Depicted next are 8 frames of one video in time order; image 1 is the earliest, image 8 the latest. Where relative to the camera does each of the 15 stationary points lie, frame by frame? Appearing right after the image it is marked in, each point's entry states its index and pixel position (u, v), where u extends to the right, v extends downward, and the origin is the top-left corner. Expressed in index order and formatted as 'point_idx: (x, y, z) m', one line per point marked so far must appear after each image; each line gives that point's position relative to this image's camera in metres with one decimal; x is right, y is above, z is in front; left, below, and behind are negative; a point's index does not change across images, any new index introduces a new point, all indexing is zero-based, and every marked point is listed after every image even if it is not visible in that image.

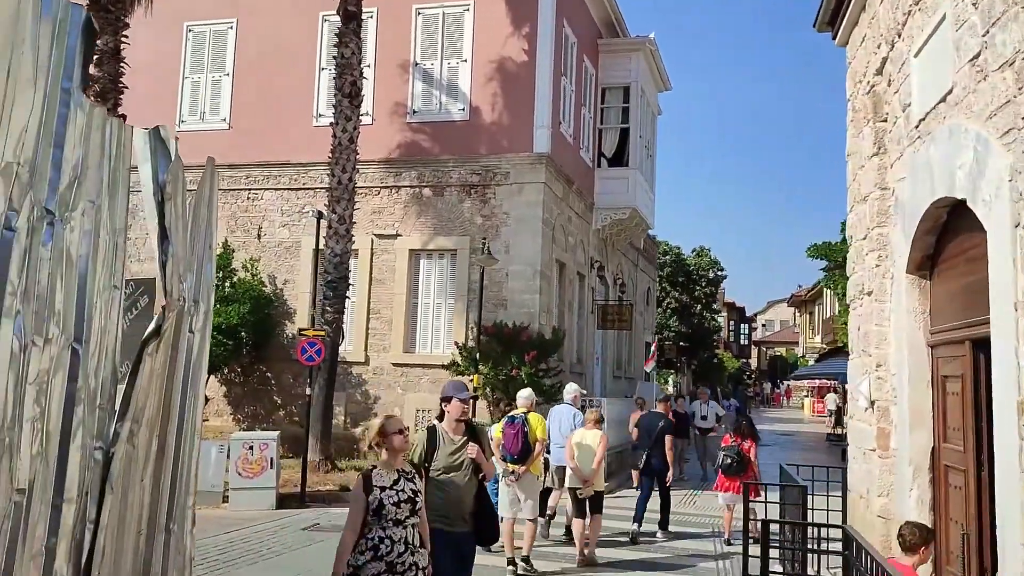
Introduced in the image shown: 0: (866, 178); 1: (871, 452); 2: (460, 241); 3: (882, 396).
0: (+3.1, +1.0, +7.7) m
1: (+3.0, -1.4, +7.4) m
2: (-0.9, +0.8, +16.0) m
3: (+3.0, -0.9, +7.3) m
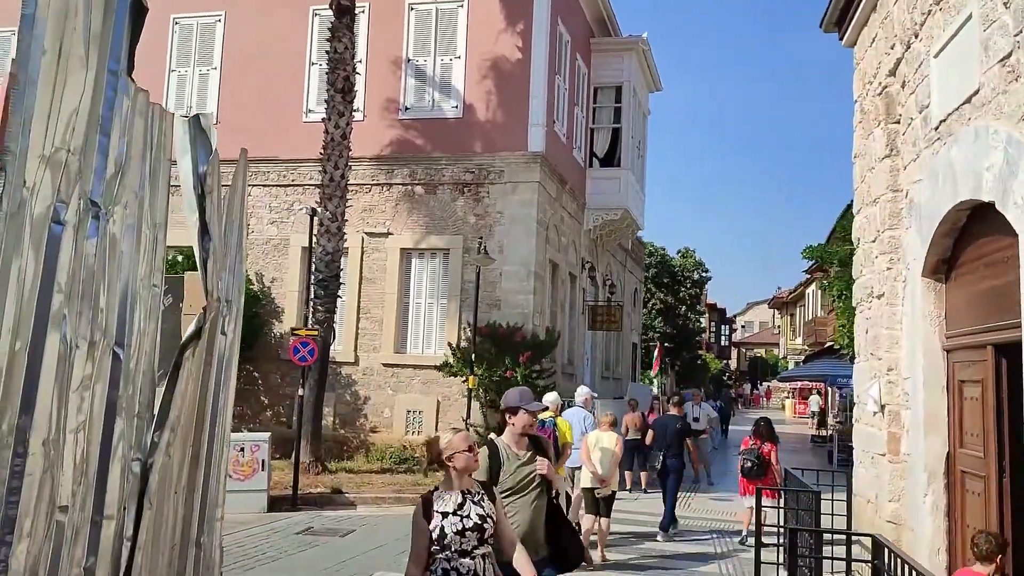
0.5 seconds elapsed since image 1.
0: (+3.1, +0.9, +7.7) m
1: (+3.0, -1.4, +7.3) m
2: (-1.1, +0.8, +15.8) m
3: (+3.1, -0.9, +7.2) m
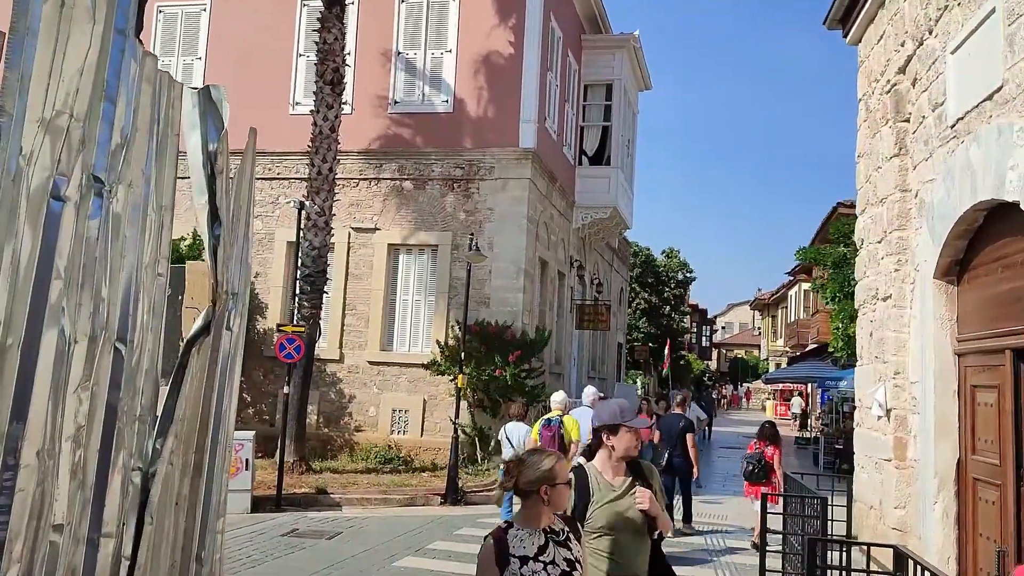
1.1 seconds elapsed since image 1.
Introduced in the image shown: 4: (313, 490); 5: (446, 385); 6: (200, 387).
0: (+3.1, +0.9, +7.5) m
1: (+3.0, -1.4, +7.2) m
2: (-1.2, +0.9, +15.6) m
3: (+3.1, -0.9, +7.1) m
4: (-2.7, -2.7, +12.0) m
5: (-1.1, -1.6, +15.2) m
6: (-0.8, -0.3, +2.4) m
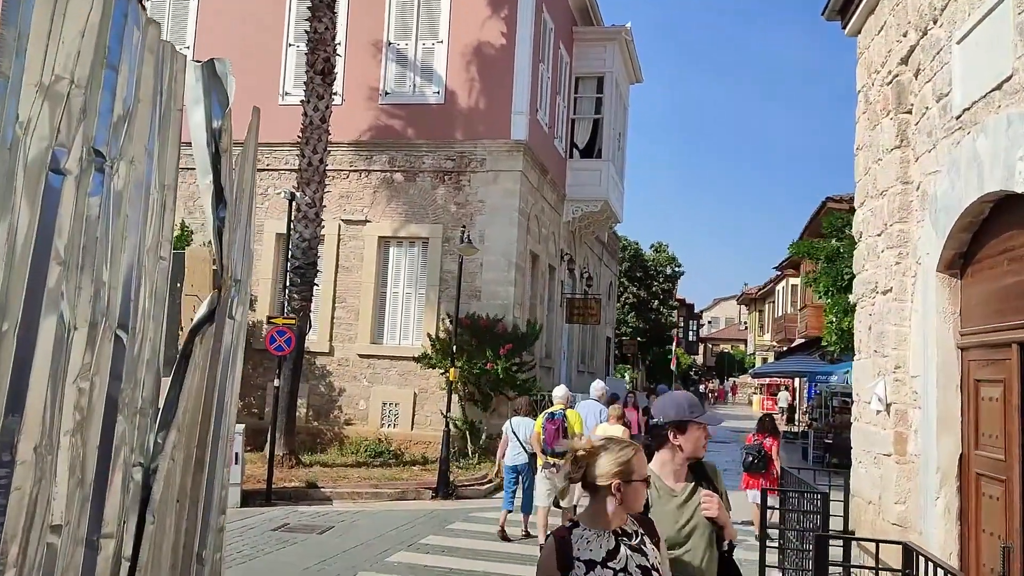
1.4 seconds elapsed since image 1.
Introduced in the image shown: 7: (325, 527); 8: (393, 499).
0: (+3.1, +1.0, +7.4) m
1: (+3.0, -1.3, +7.1) m
2: (-1.4, +1.0, +15.4) m
3: (+3.0, -0.9, +7.0) m
4: (-2.8, -2.6, +11.9) m
5: (-1.3, -1.5, +15.1) m
6: (-0.8, -0.2, +2.3) m
7: (-2.0, -2.6, +9.8) m
8: (-1.6, -2.8, +11.8) m
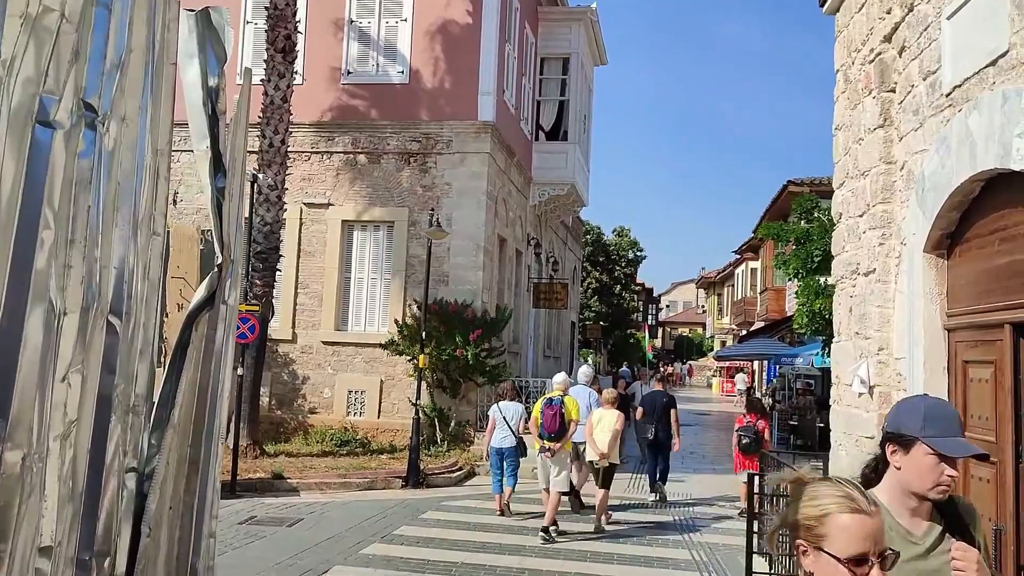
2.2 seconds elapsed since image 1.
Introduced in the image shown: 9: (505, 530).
0: (+2.9, +1.1, +7.3) m
1: (+2.8, -1.2, +7.1) m
2: (-1.9, +1.3, +15.1) m
3: (+2.9, -0.7, +6.9) m
4: (-3.1, -2.4, +11.5) m
5: (-1.8, -1.3, +14.8) m
6: (-0.7, -0.2, +2.1) m
7: (-2.3, -2.4, +9.5) m
8: (-1.9, -2.6, +11.5) m
9: (-0.1, -2.5, +9.2) m
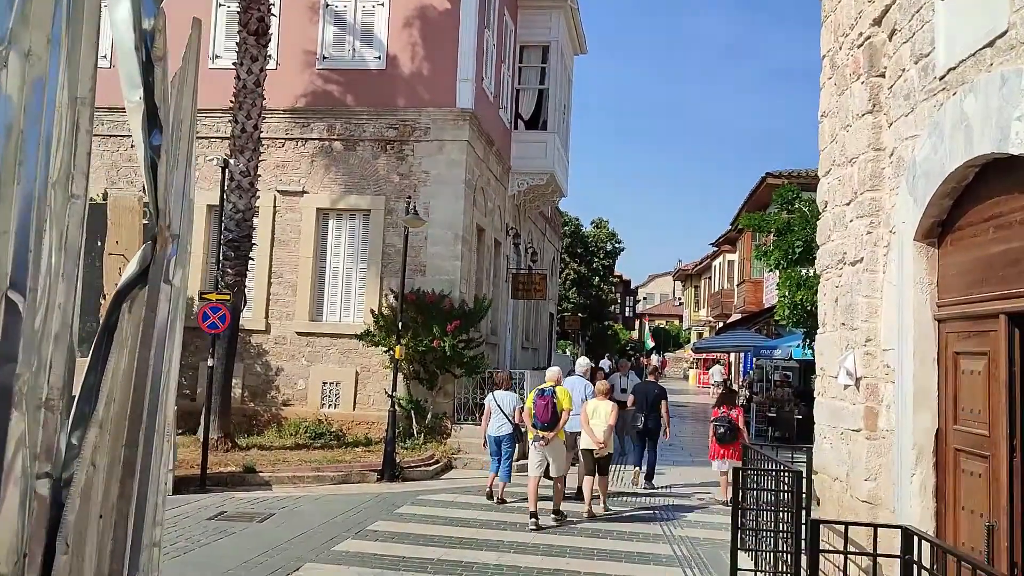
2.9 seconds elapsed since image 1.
0: (+2.7, +1.2, +7.2) m
1: (+2.6, -1.1, +6.9) m
2: (-2.3, +1.4, +14.8) m
3: (+2.7, -0.6, +6.8) m
4: (-3.4, -2.3, +11.3) m
5: (-2.2, -1.1, +14.6) m
6: (-0.8, -0.1, +1.8) m
7: (-2.5, -2.3, +9.2) m
8: (-2.2, -2.5, +11.3) m
9: (-0.3, -2.4, +9.0) m
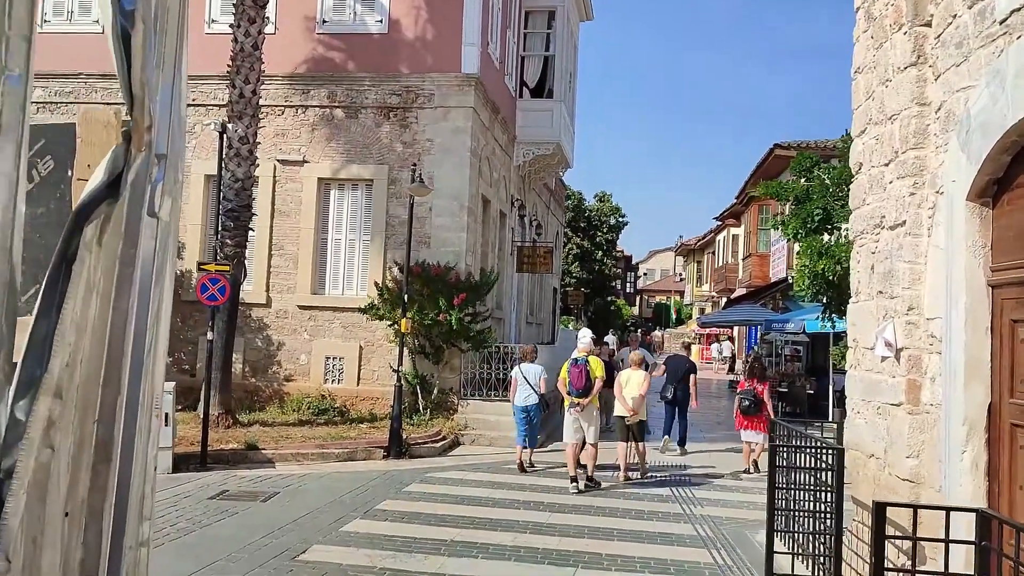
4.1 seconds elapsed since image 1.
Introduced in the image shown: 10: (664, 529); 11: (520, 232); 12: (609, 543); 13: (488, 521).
0: (+2.9, +1.5, +6.7) m
1: (+2.8, -0.9, +6.5) m
2: (-2.2, +1.9, +14.3) m
3: (+2.9, -0.4, +6.4) m
4: (-3.3, -1.9, +10.9) m
5: (-2.0, -0.7, +14.2) m
6: (-0.6, 0.0, +1.4) m
7: (-2.4, -2.0, +8.8) m
8: (-2.1, -2.1, +10.9) m
9: (-0.2, -2.1, +8.6) m
10: (+1.3, -2.1, +7.9) m
11: (+0.2, +1.2, +19.2) m
12: (+0.8, -2.1, +7.3) m
13: (-0.2, -2.1, +7.9) m
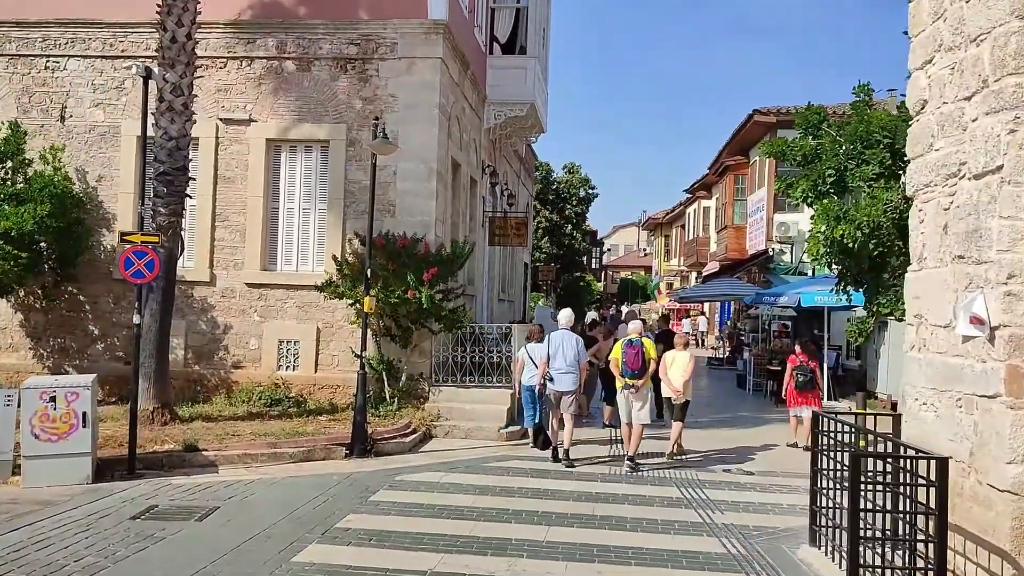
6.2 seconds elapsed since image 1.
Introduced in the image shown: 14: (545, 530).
0: (+2.8, +1.7, +5.4) m
1: (+2.8, -0.6, +5.2) m
2: (-2.6, +2.2, +12.7) m
3: (+2.8, -0.2, +5.1) m
4: (-3.5, -1.7, +9.3) m
5: (-2.4, -0.3, +12.7) m
6: (-0.4, 0.0, -0.1) m
7: (-2.5, -1.8, +7.3) m
8: (-2.3, -1.8, +9.4) m
9: (-0.3, -1.8, +7.3) m
10: (+1.3, -1.9, +6.5) m
11: (-0.4, +1.7, +17.7) m
12: (+0.8, -1.9, +5.9) m
13: (-0.3, -1.8, +6.5) m
14: (+0.2, -1.8, +6.8) m
